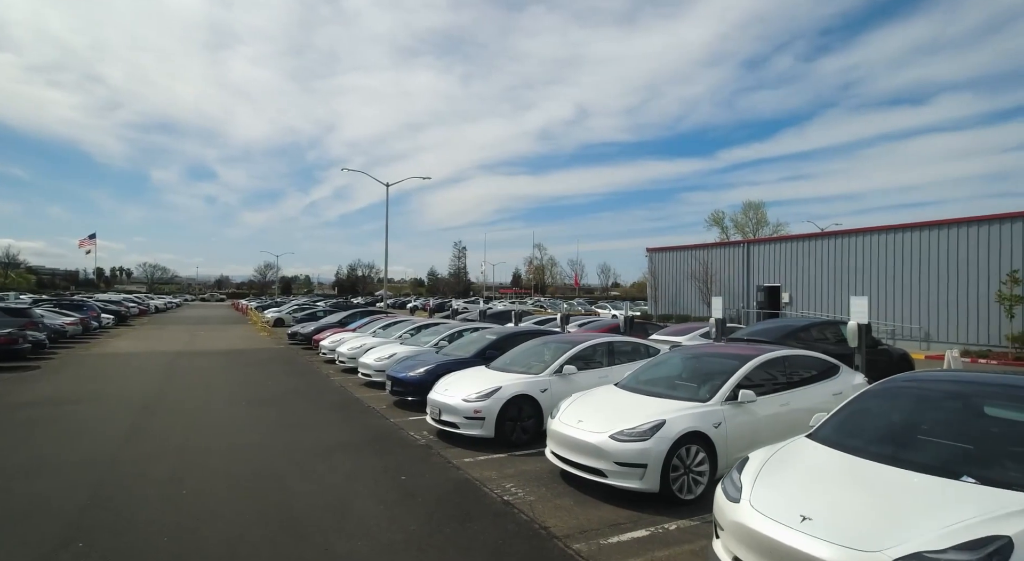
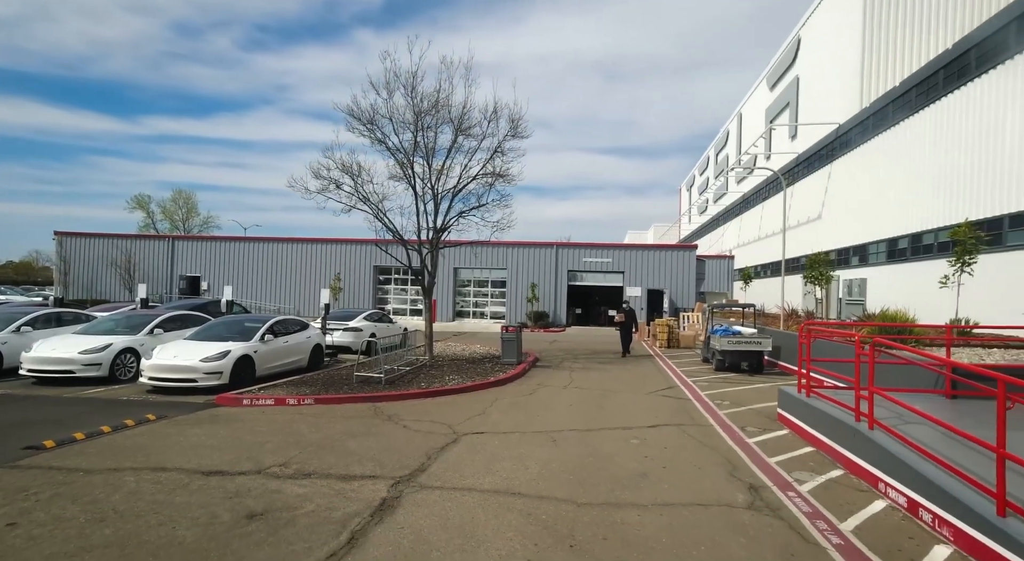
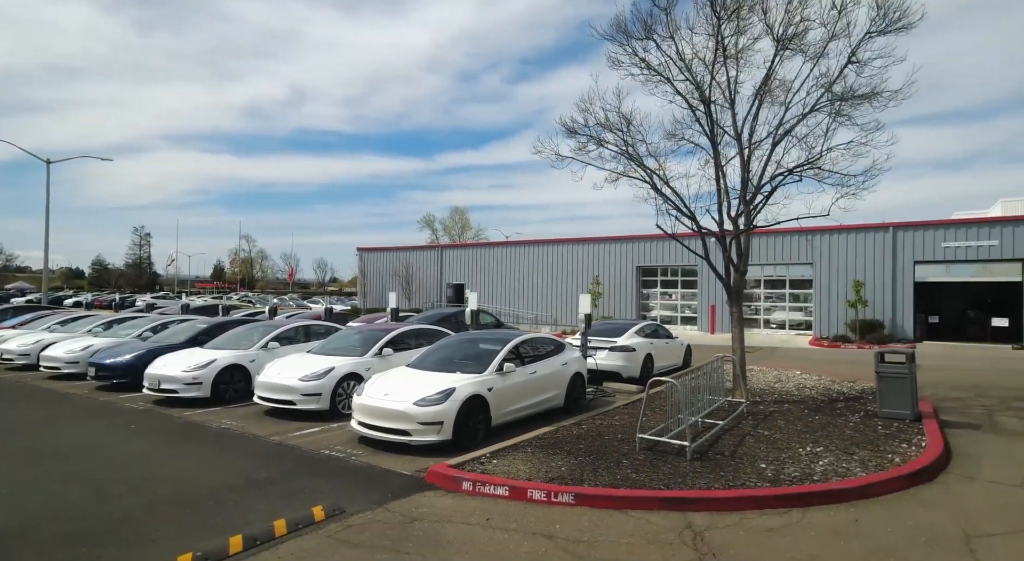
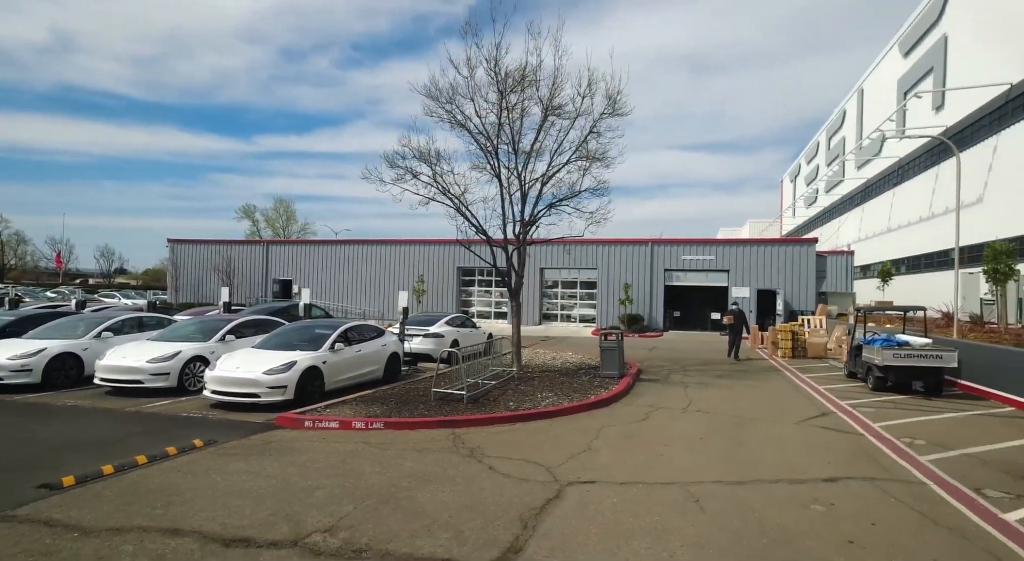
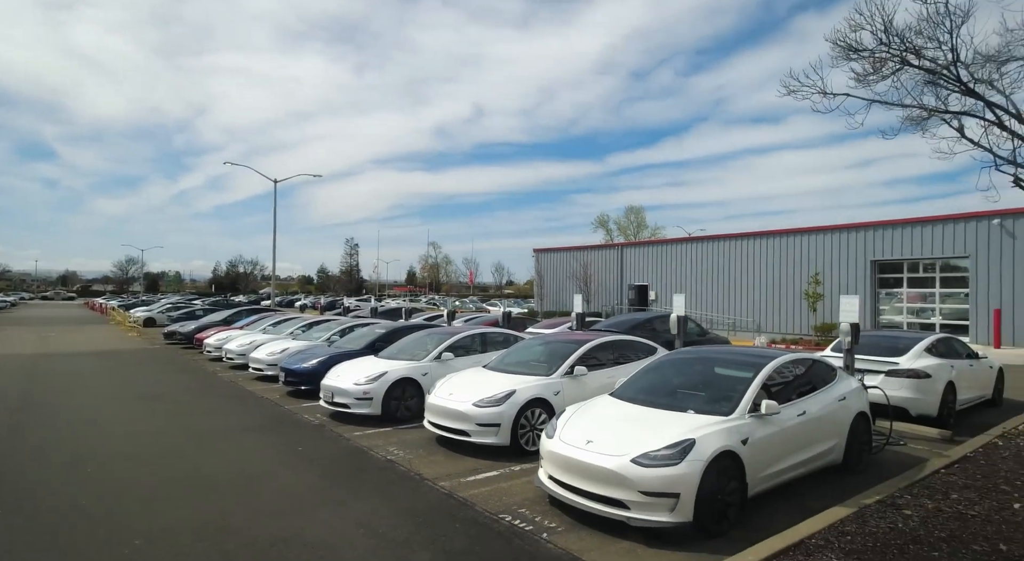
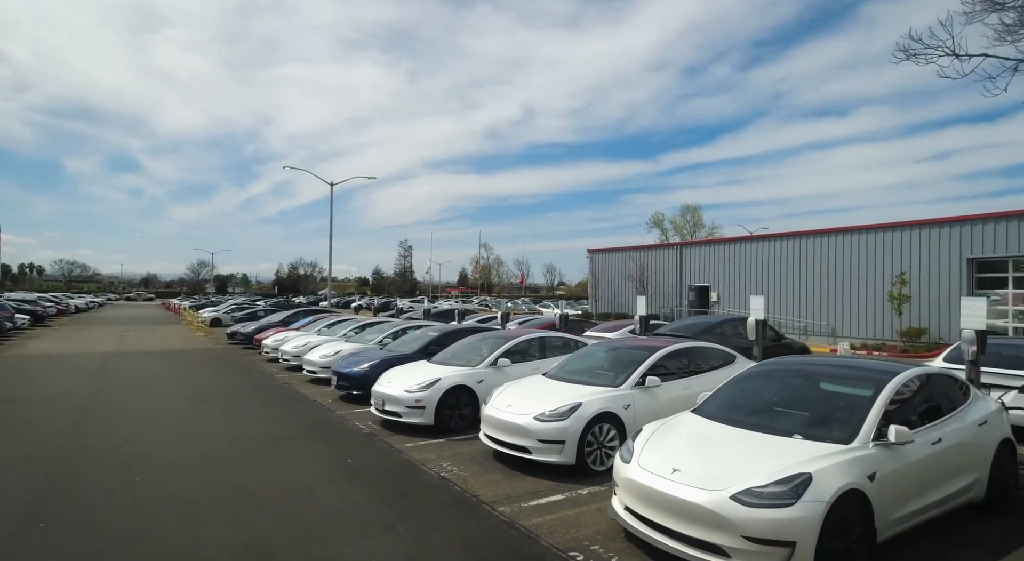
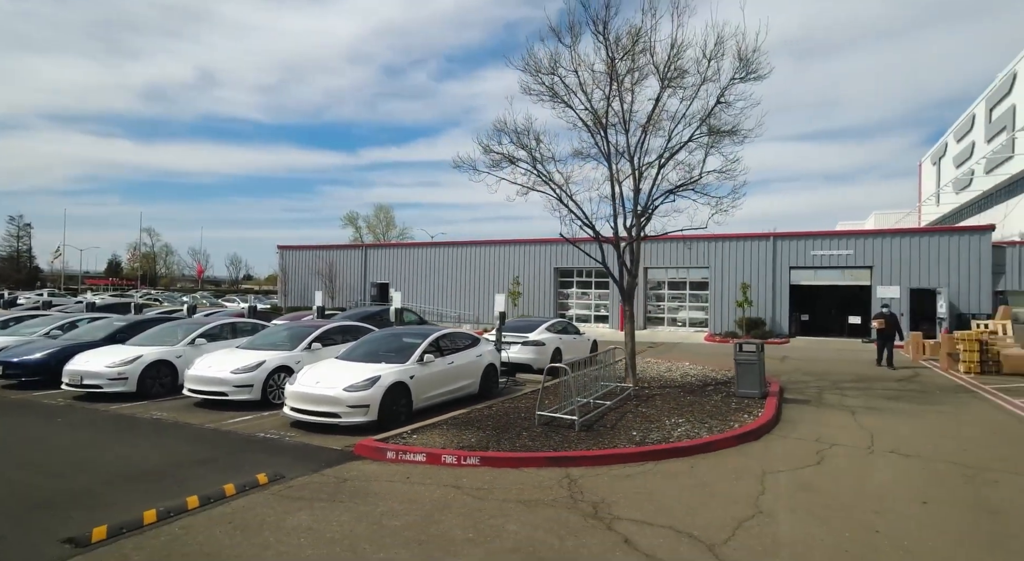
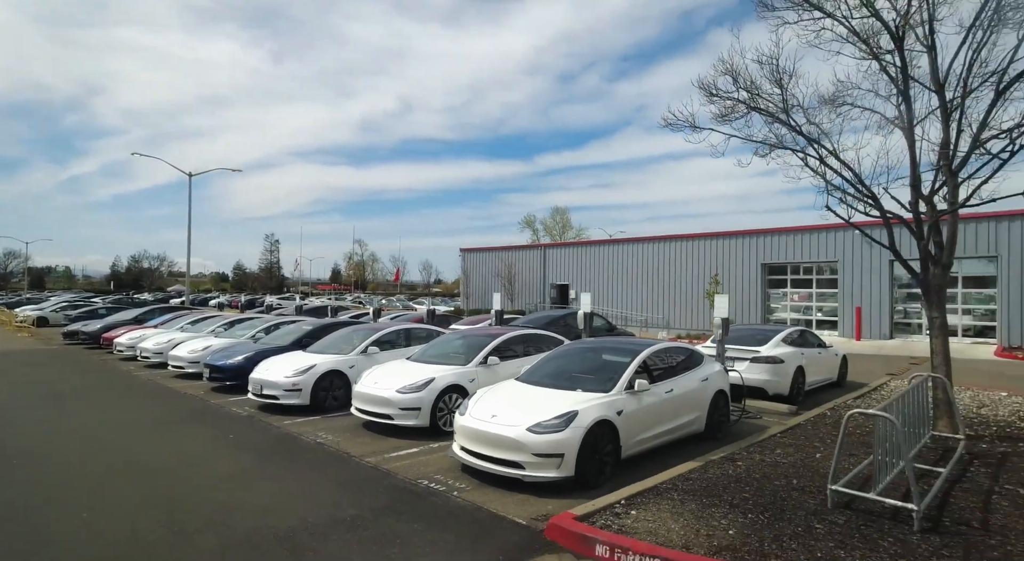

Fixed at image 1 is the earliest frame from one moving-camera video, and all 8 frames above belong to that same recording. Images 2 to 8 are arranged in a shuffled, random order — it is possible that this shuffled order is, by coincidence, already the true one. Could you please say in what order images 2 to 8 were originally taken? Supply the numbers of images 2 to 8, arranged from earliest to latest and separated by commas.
6, 5, 8, 3, 7, 4, 2
